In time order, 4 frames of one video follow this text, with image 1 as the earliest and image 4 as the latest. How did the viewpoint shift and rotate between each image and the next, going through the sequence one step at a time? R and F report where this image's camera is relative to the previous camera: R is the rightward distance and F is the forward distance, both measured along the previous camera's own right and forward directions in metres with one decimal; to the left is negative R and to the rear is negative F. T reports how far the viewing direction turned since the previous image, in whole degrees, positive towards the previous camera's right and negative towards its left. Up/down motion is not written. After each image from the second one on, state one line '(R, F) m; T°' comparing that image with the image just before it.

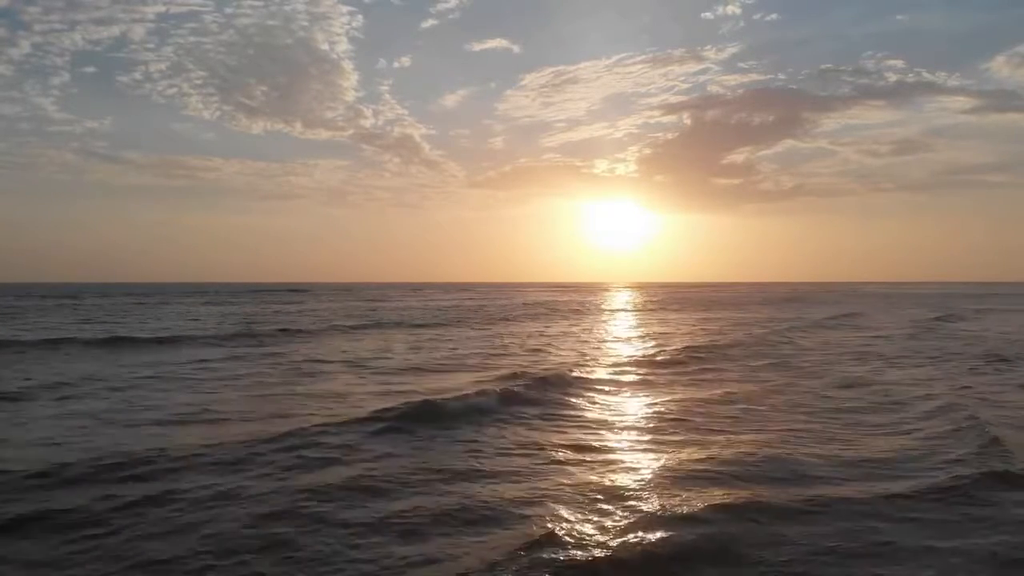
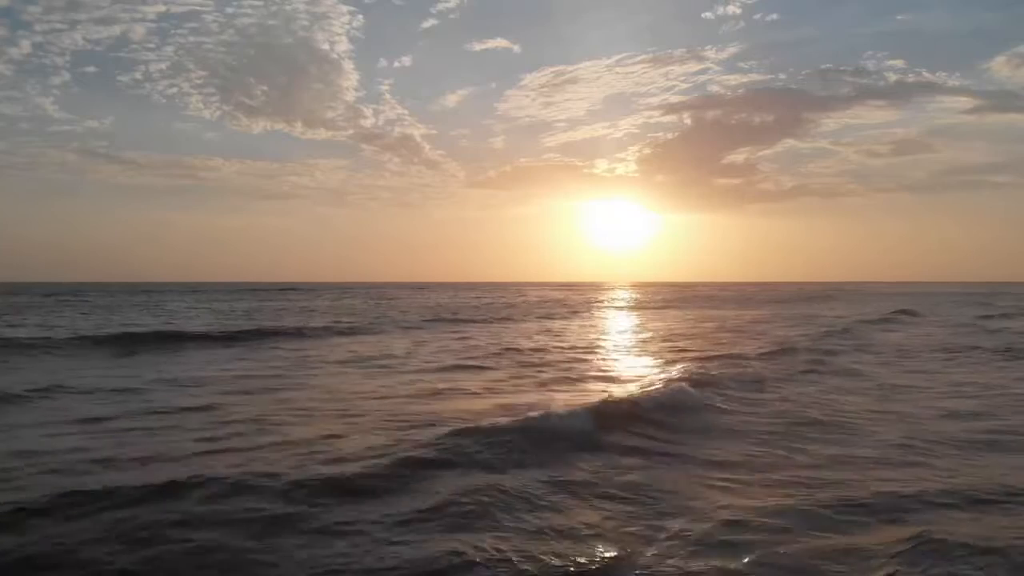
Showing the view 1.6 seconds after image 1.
(-1.3, -0.9) m; 0°
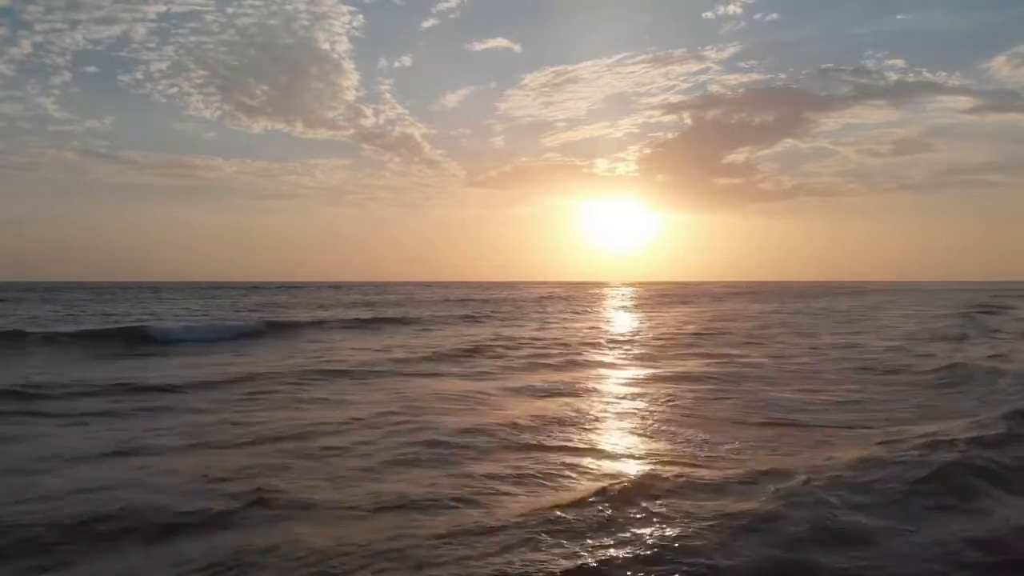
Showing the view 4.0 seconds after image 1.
(-0.7, +0.3) m; 0°
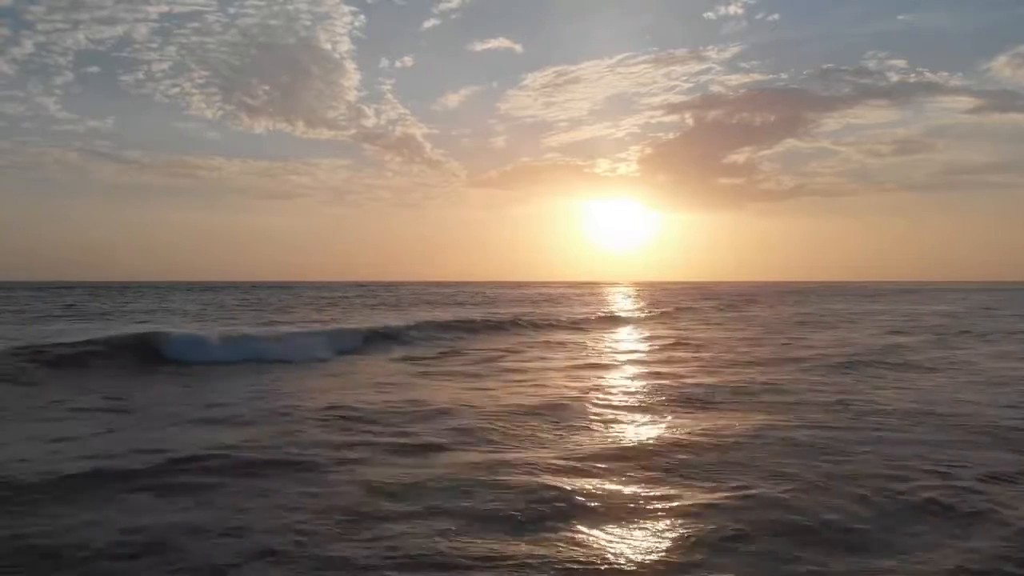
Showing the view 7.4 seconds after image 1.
(-1.2, +0.3) m; 0°
